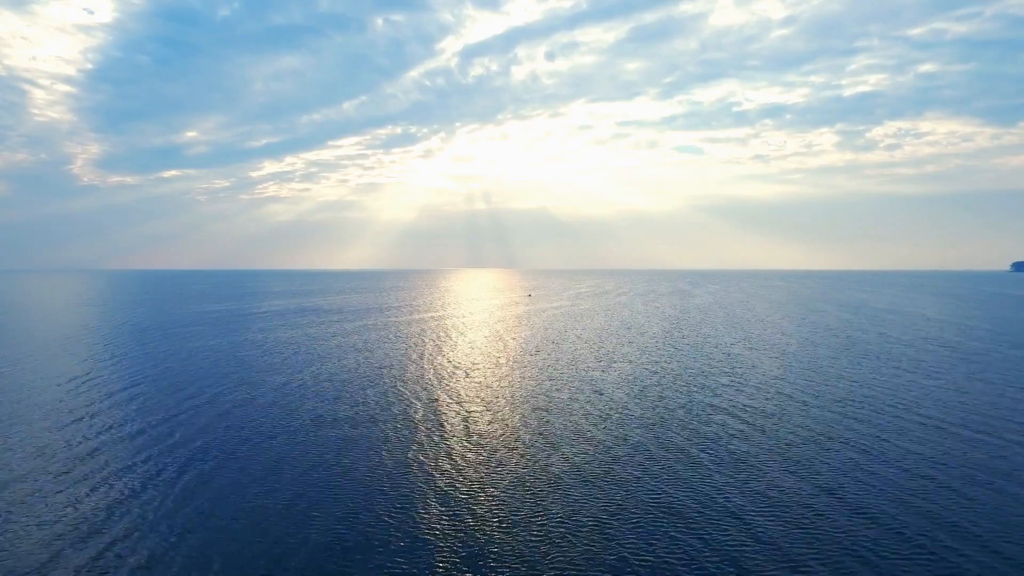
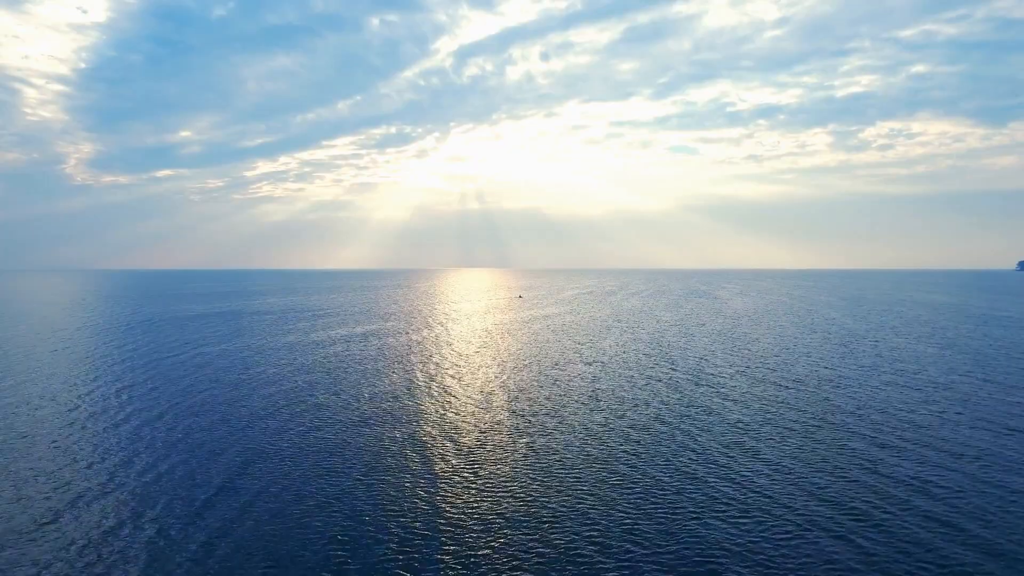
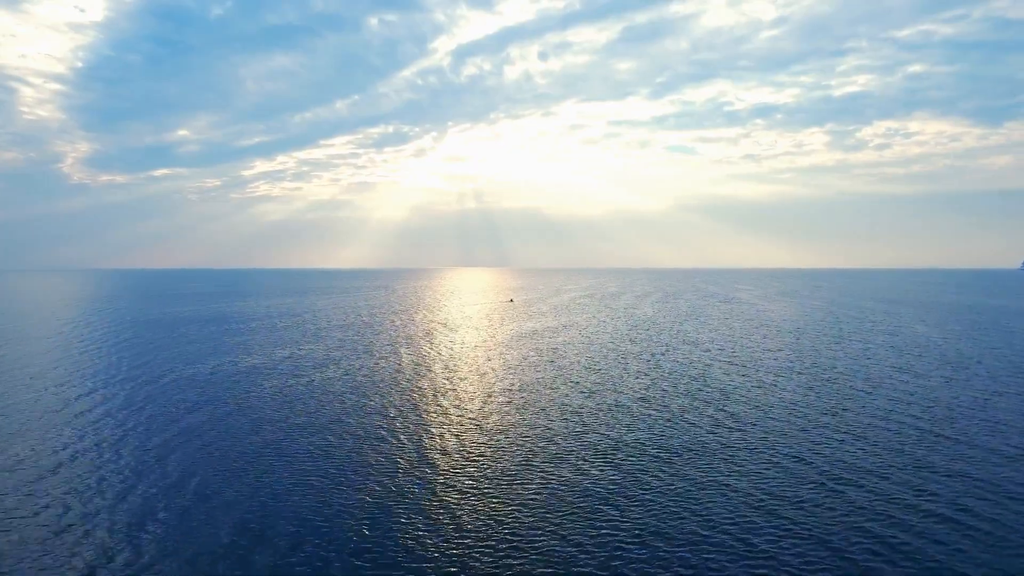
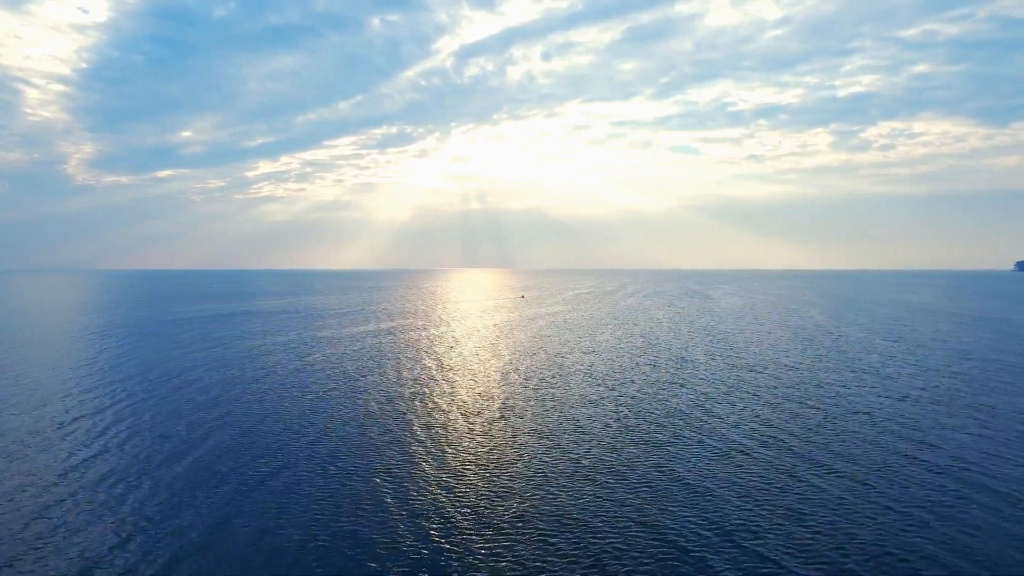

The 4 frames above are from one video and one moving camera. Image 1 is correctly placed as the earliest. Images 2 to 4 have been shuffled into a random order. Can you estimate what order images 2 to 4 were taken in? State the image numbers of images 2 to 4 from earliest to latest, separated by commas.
4, 2, 3
